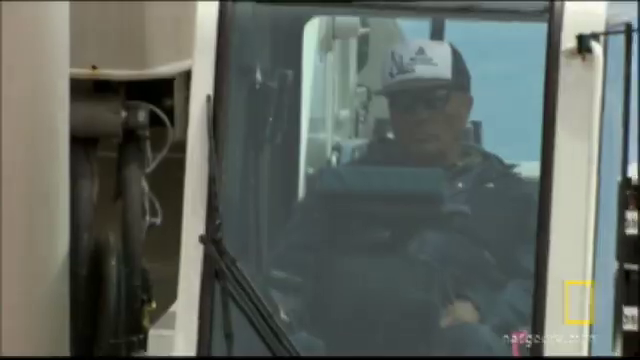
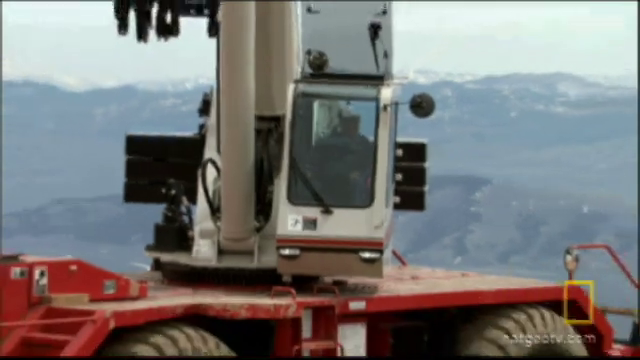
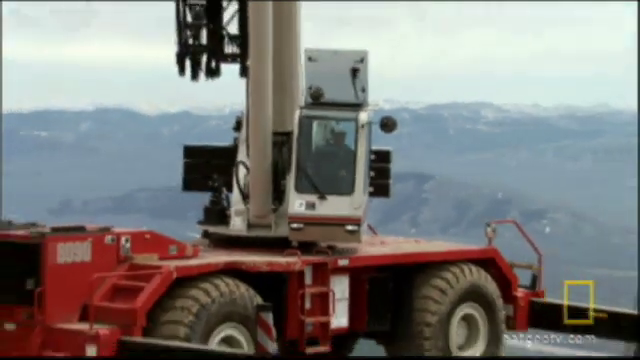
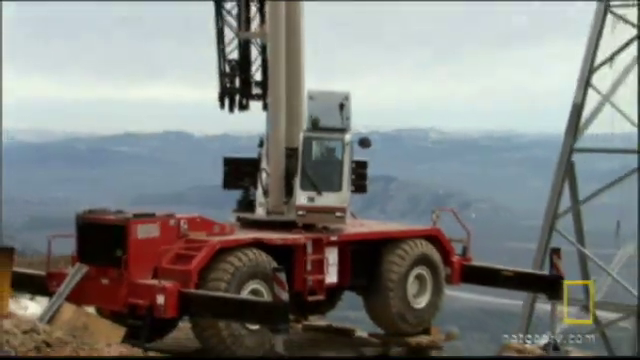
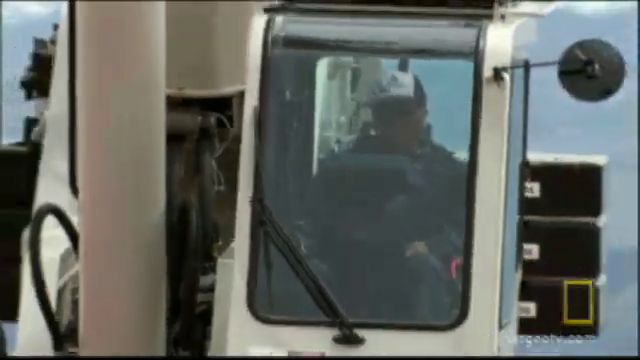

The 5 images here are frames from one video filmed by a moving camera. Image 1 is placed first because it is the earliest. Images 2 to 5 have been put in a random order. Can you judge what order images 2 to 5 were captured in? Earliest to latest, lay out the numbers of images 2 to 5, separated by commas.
5, 2, 3, 4
